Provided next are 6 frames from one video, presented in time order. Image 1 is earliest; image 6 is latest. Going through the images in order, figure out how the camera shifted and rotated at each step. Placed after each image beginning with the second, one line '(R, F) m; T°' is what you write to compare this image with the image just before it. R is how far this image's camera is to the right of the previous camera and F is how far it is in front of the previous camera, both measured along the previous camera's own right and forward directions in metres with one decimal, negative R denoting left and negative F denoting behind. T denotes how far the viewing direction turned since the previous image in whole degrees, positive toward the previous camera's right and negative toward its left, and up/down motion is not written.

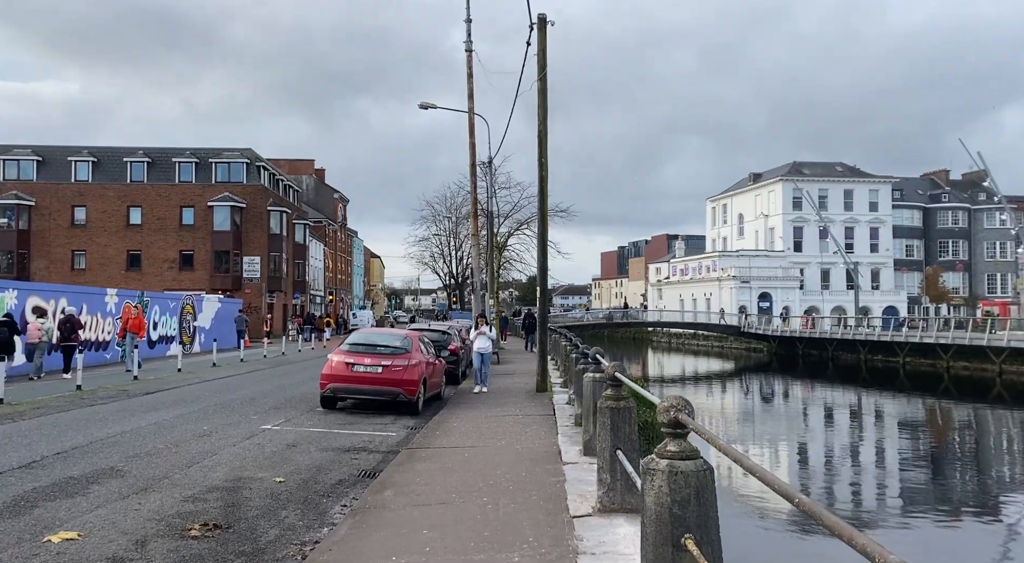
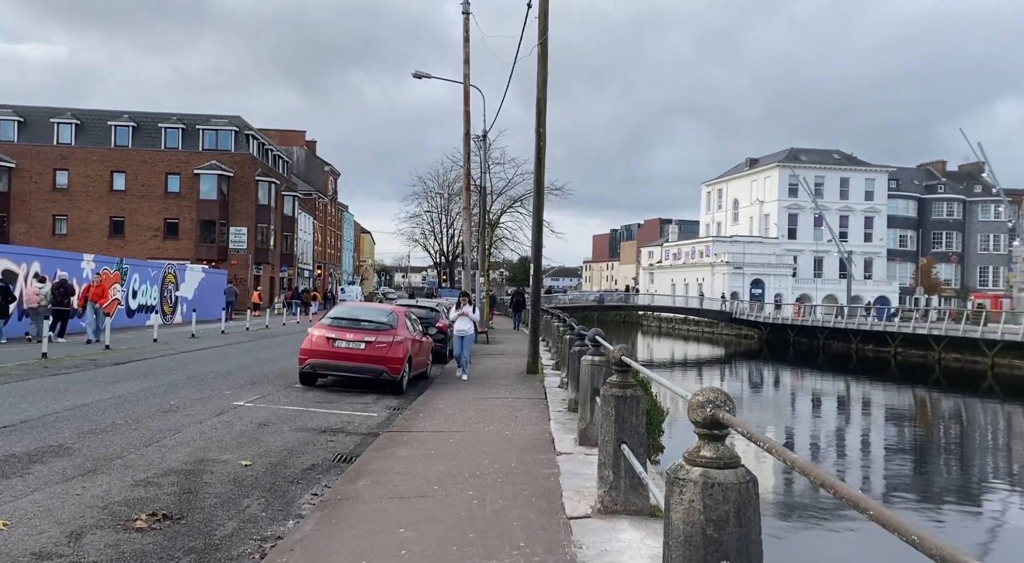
(0.0, +0.7) m; +1°
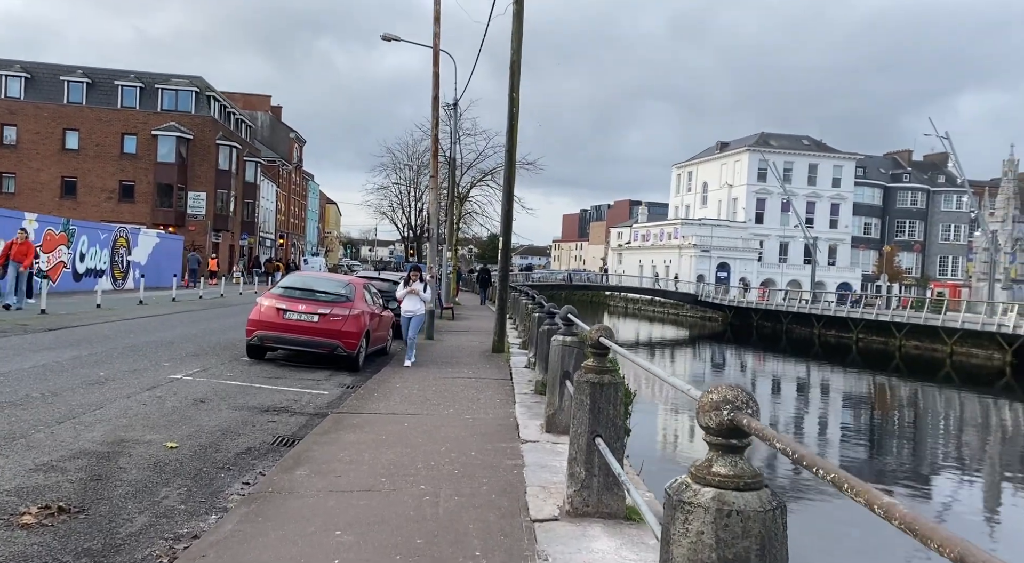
(0.0, +0.7) m; +2°
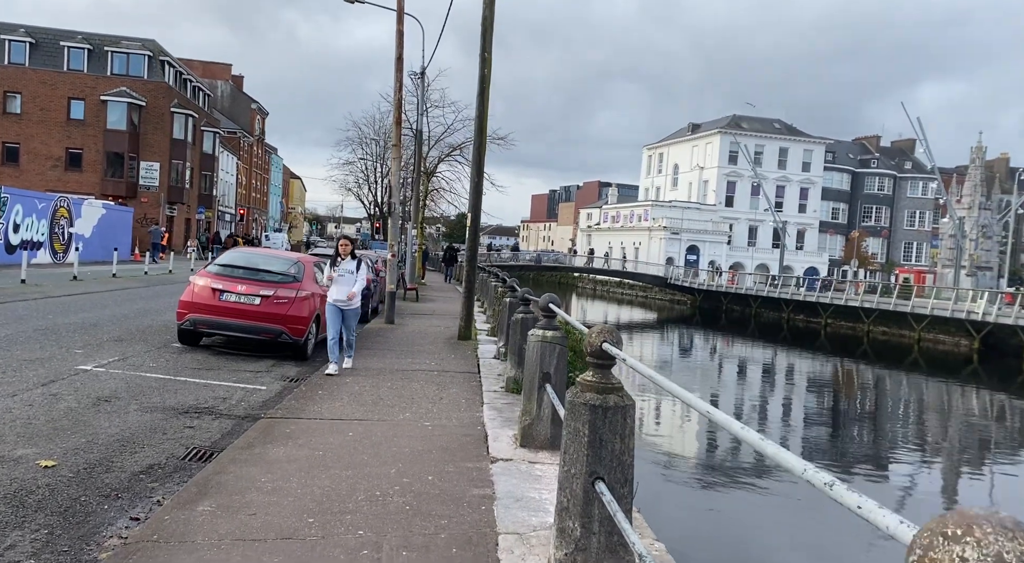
(0.0, +1.3) m; +2°
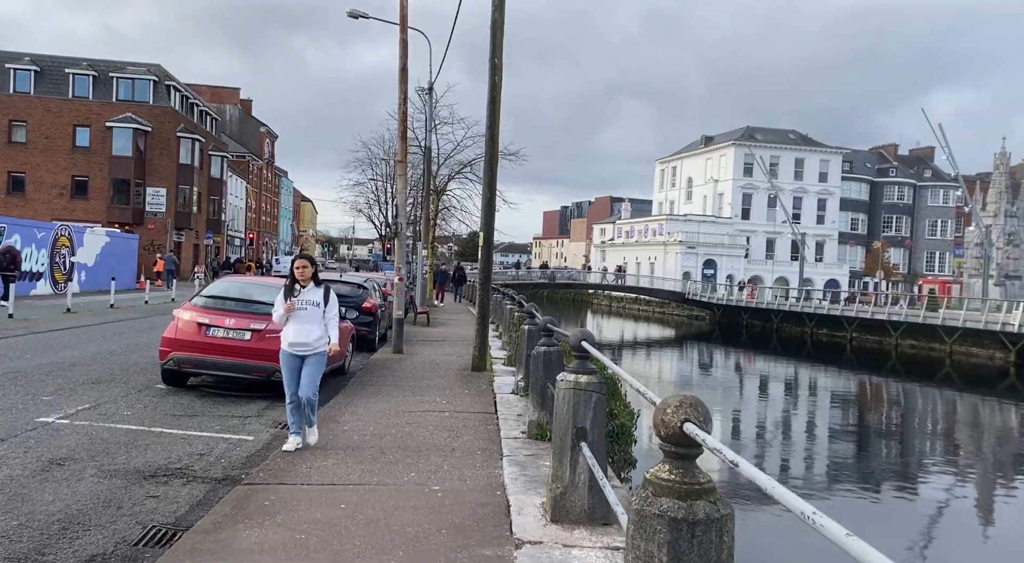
(-0.1, +1.1) m; -1°
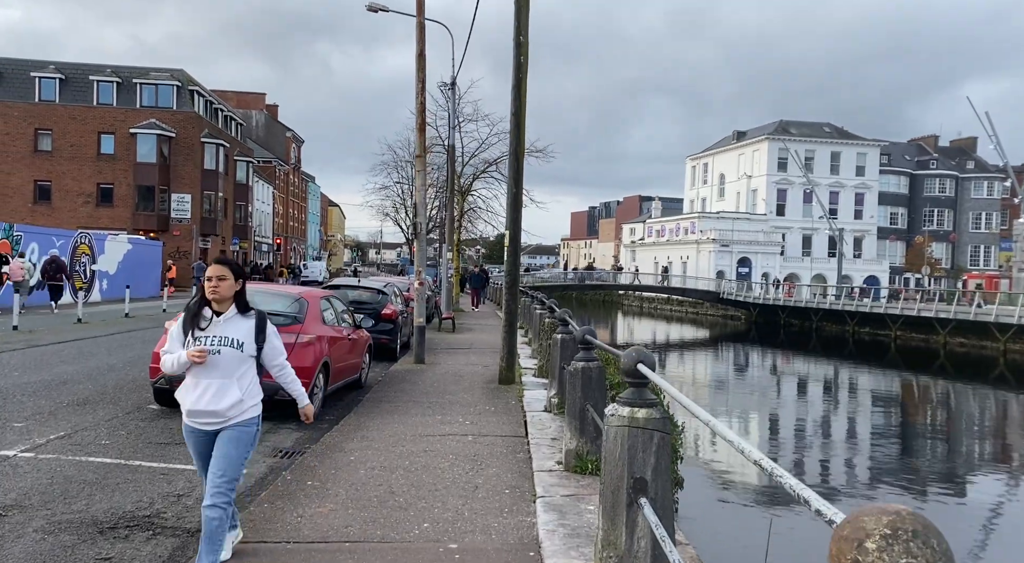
(0.0, +1.1) m; -2°
